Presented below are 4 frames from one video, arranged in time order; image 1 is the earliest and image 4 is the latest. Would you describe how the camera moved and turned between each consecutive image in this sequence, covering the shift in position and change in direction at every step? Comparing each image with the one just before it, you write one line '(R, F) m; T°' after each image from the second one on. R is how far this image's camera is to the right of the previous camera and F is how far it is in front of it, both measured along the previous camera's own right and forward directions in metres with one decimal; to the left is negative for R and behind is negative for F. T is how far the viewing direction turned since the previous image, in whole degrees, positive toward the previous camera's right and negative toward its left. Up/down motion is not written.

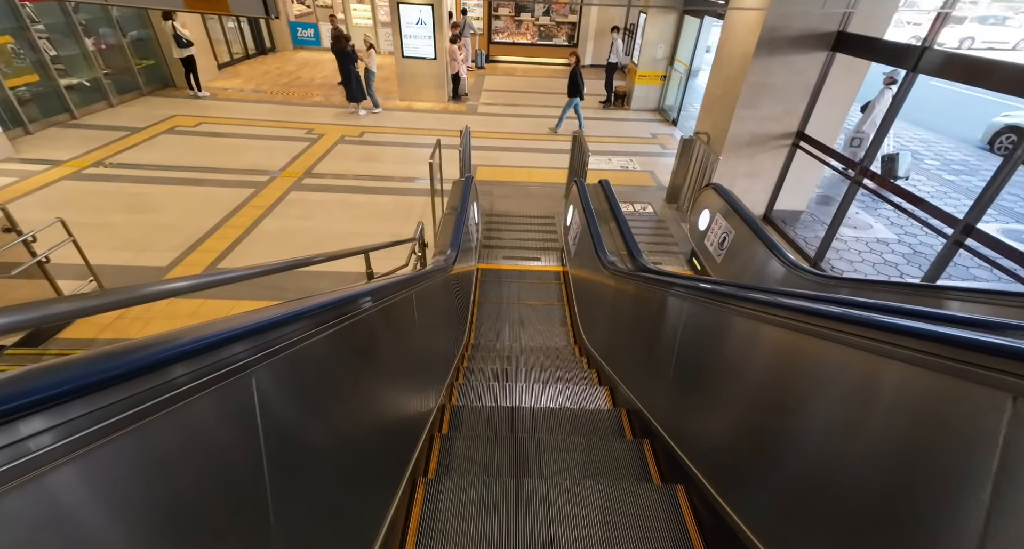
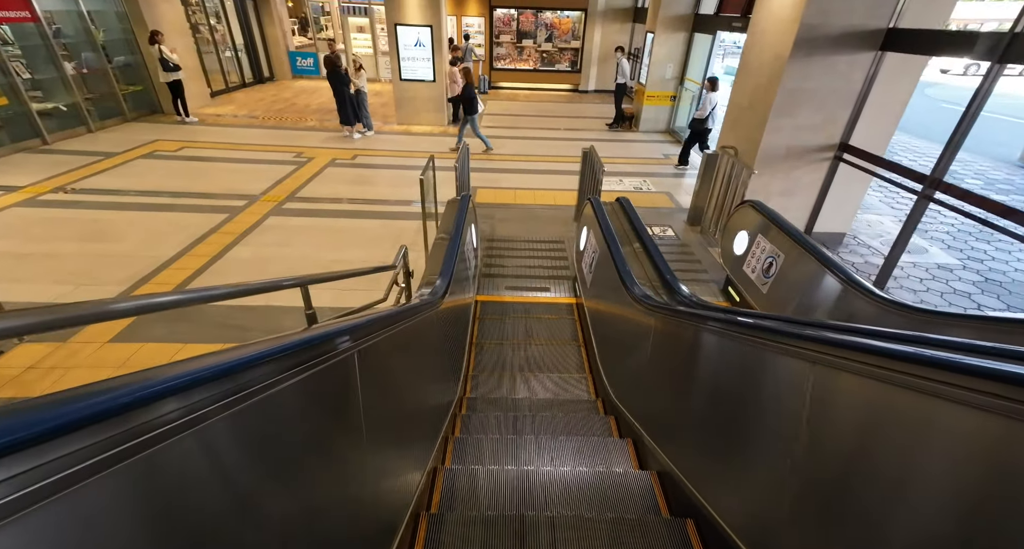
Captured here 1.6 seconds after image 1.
(0.0, +0.7) m; 0°
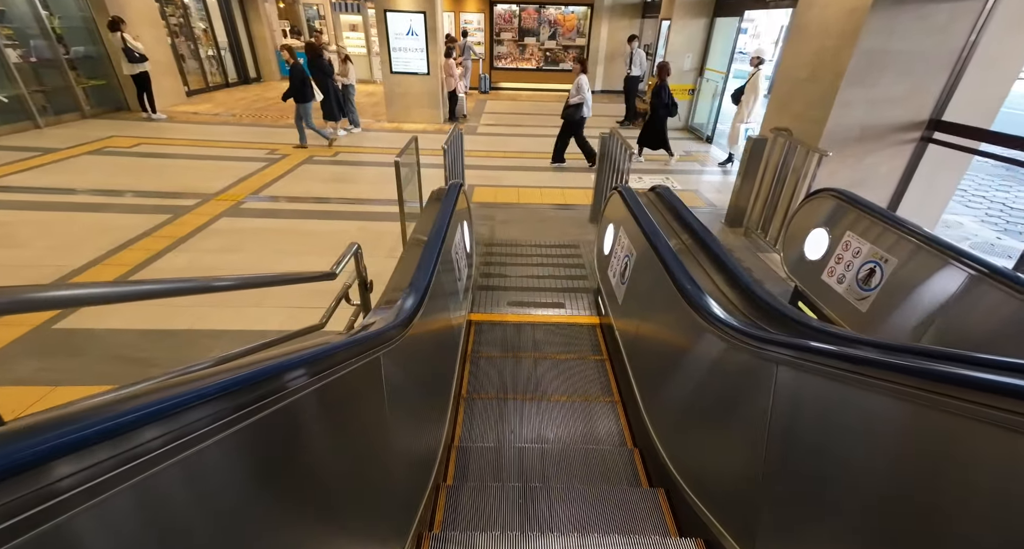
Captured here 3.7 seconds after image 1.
(0.0, +1.0) m; 0°
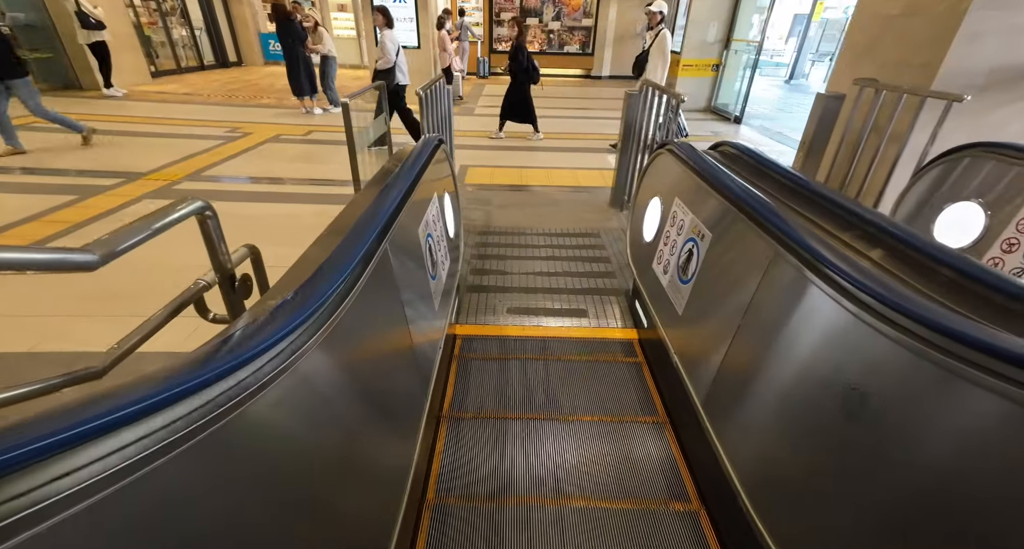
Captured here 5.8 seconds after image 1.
(0.0, +1.0) m; 0°
